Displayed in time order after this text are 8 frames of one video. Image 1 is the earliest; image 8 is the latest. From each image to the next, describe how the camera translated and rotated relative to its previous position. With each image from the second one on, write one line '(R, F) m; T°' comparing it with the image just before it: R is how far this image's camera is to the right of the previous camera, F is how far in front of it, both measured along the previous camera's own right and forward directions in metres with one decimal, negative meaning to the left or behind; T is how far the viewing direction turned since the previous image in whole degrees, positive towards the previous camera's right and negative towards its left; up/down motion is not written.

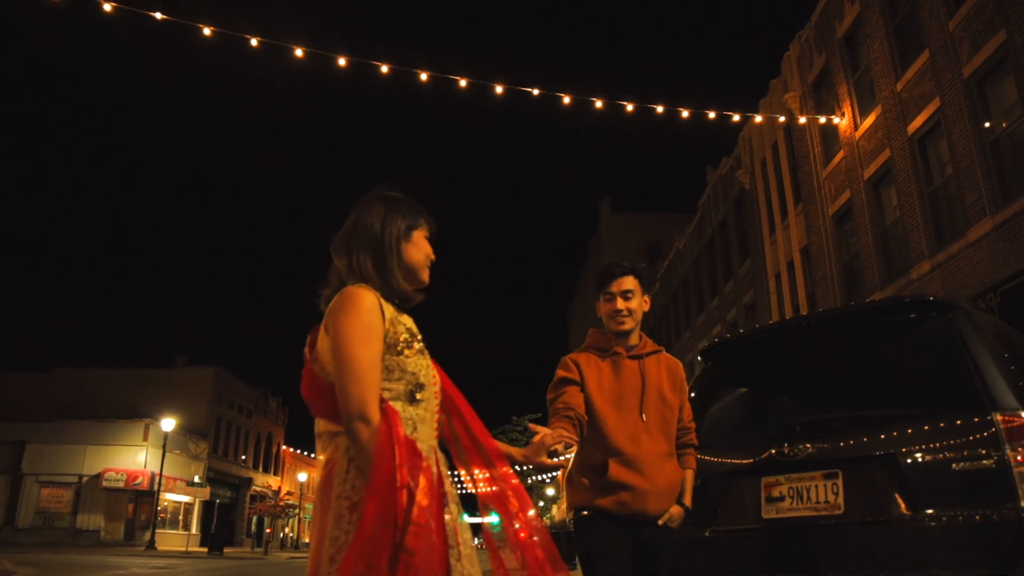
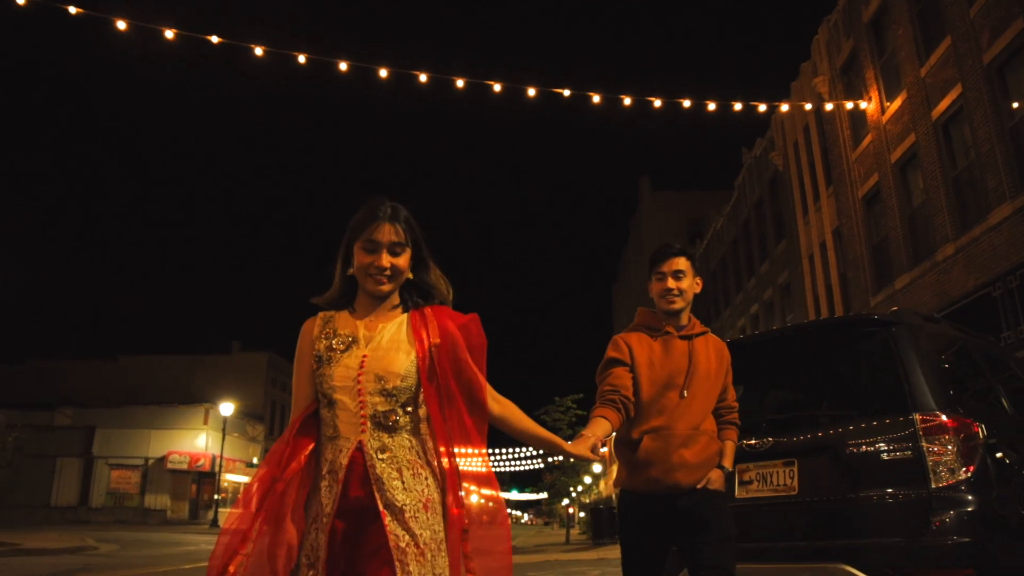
(+0.1, -0.8) m; -3°
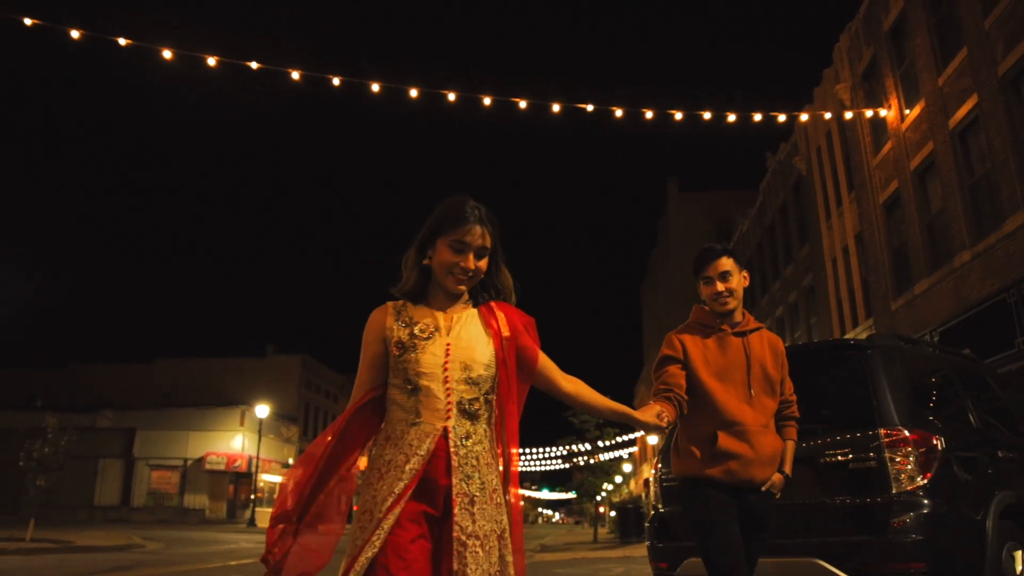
(0.0, -0.5) m; -2°
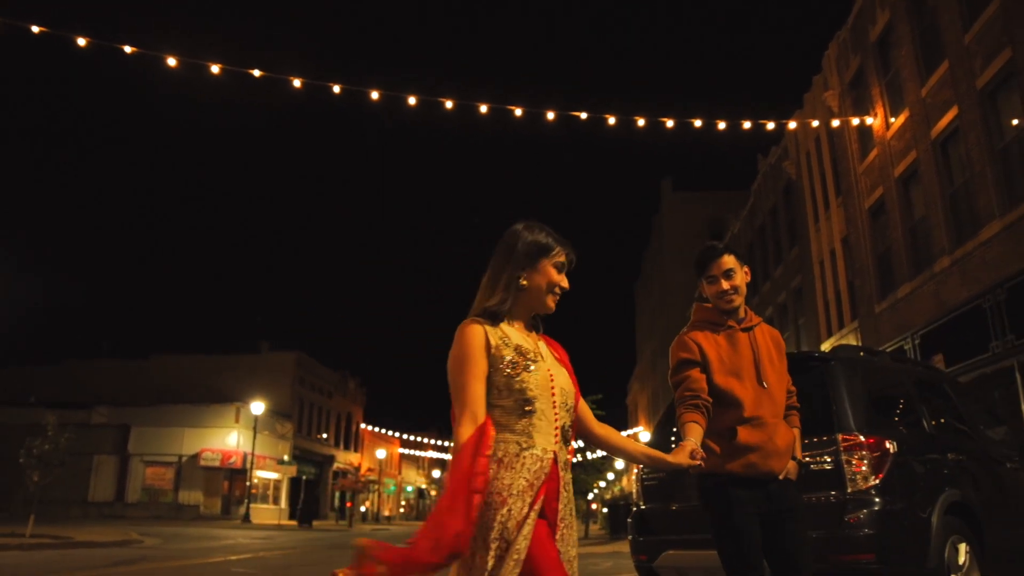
(0.0, -0.4) m; 0°
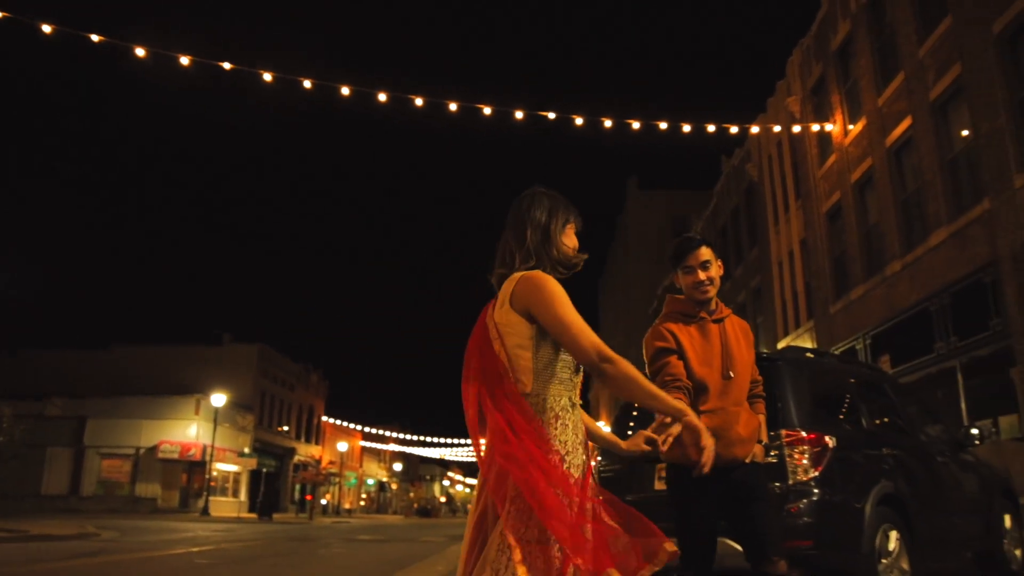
(0.0, -0.2) m; +2°
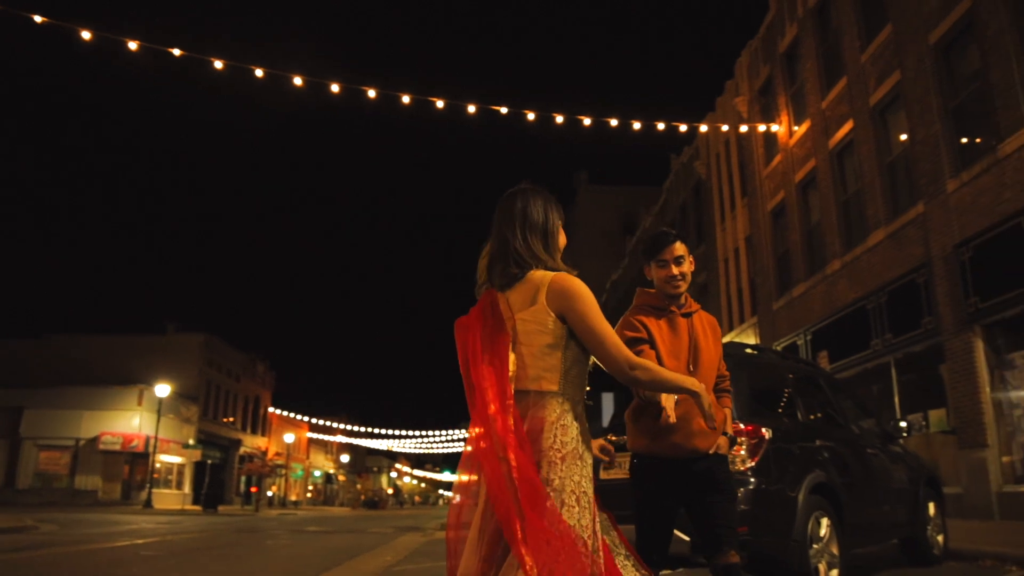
(0.0, -0.1) m; +3°
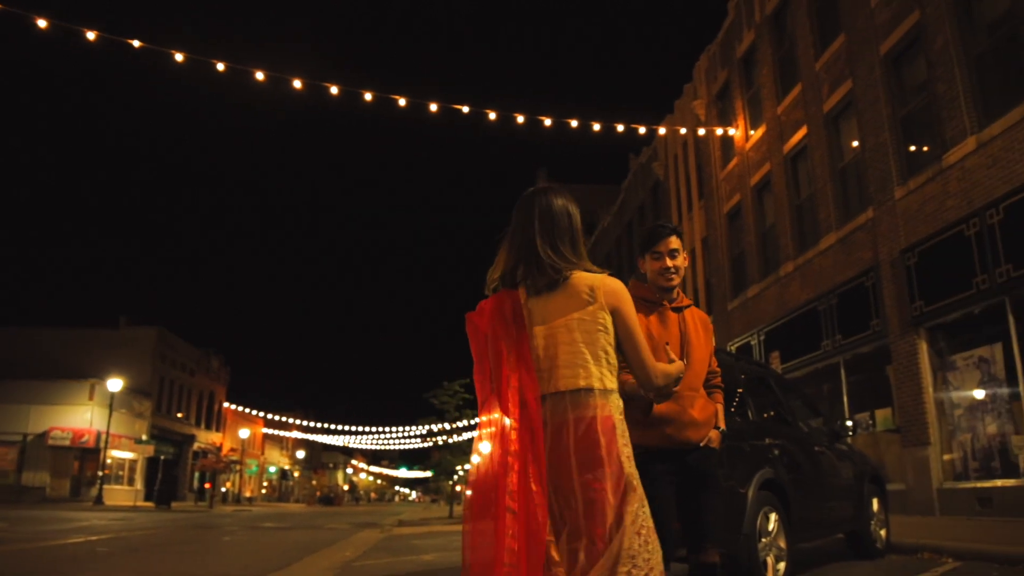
(0.0, -0.1) m; +3°
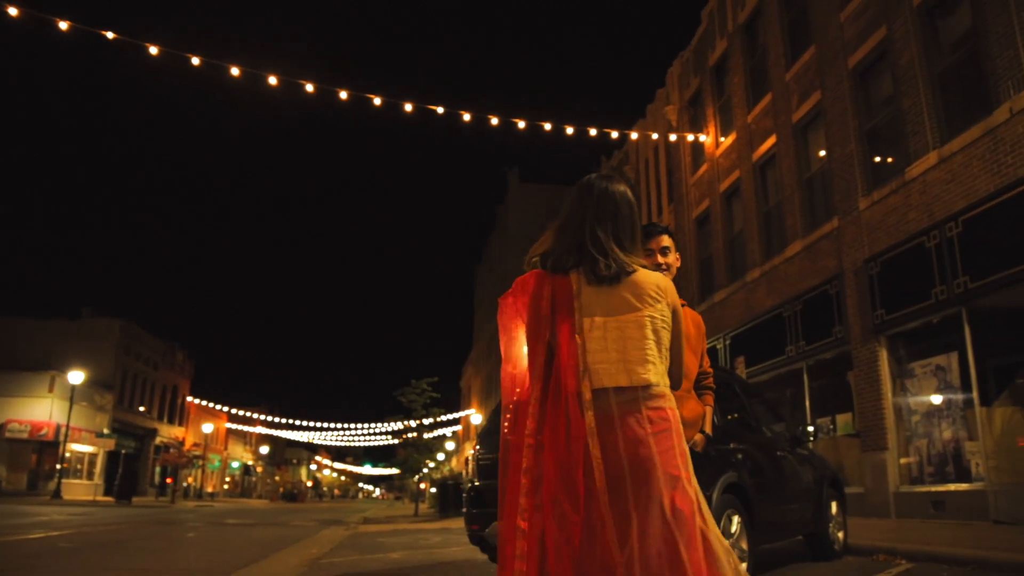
(-0.1, -0.1) m; +2°
